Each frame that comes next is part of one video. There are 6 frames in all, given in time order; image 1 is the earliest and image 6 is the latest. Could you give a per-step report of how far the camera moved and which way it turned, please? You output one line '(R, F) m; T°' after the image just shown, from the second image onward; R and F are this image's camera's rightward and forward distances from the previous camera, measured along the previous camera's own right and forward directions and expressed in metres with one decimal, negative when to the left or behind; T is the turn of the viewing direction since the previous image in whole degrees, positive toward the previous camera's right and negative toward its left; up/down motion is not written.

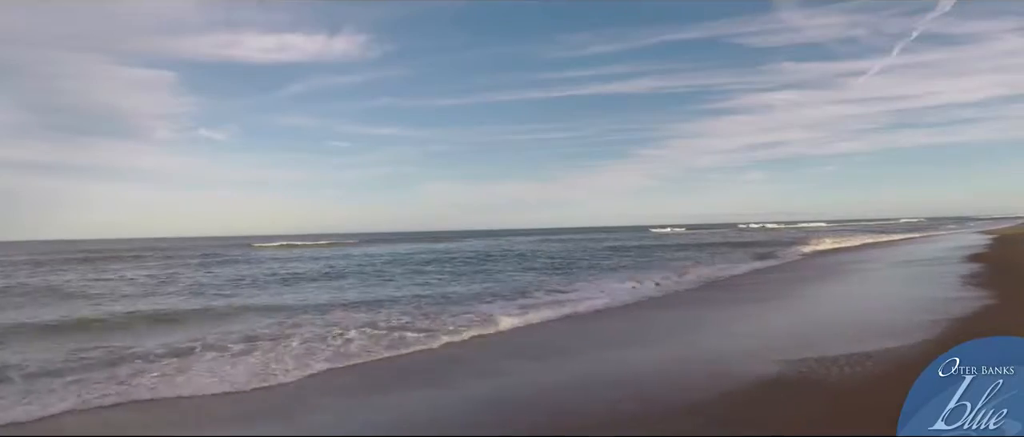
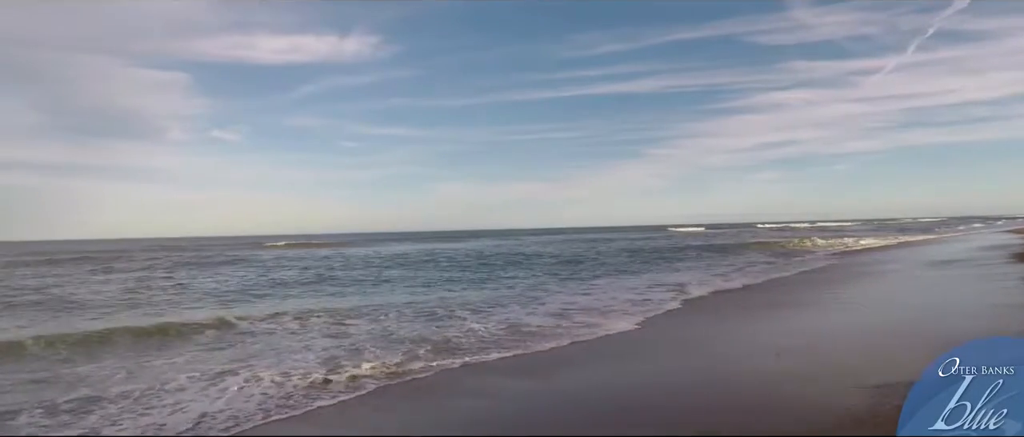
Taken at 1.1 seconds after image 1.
(-0.3, -1.0) m; -1°
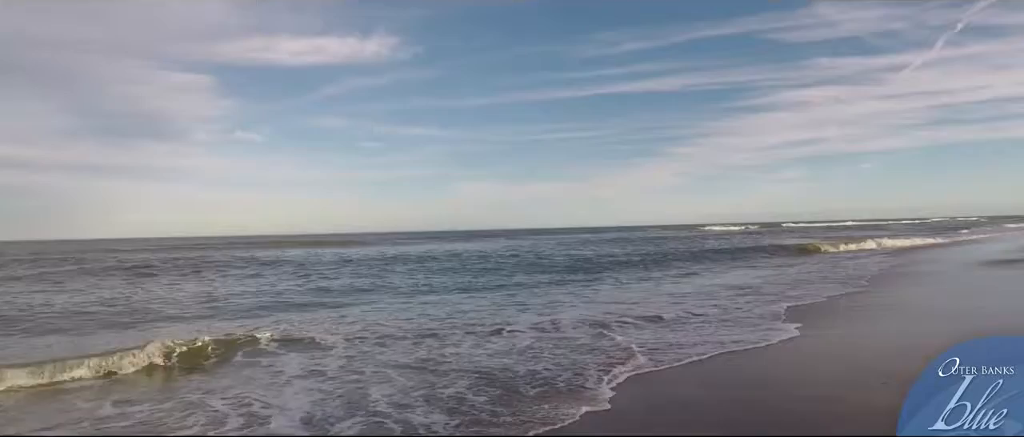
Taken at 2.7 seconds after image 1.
(+0.2, -0.9) m; -2°
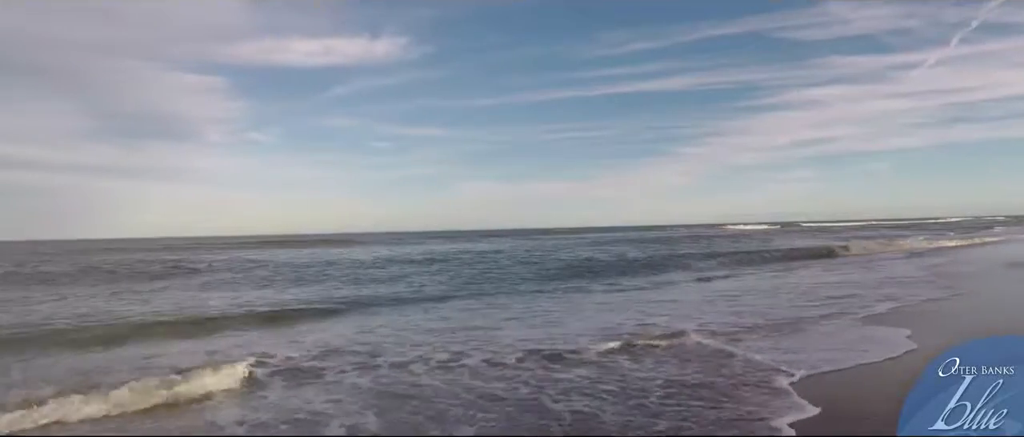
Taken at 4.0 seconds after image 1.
(-0.6, -1.4) m; -1°
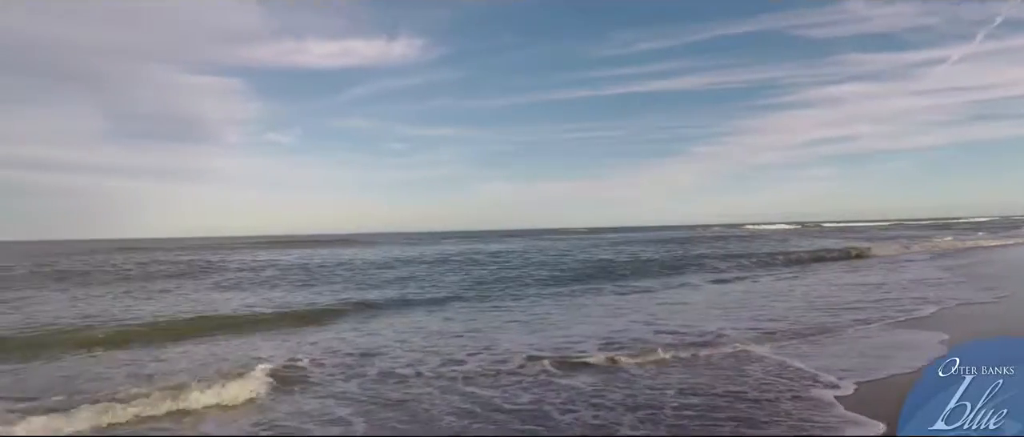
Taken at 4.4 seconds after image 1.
(-0.1, -1.7) m; -2°
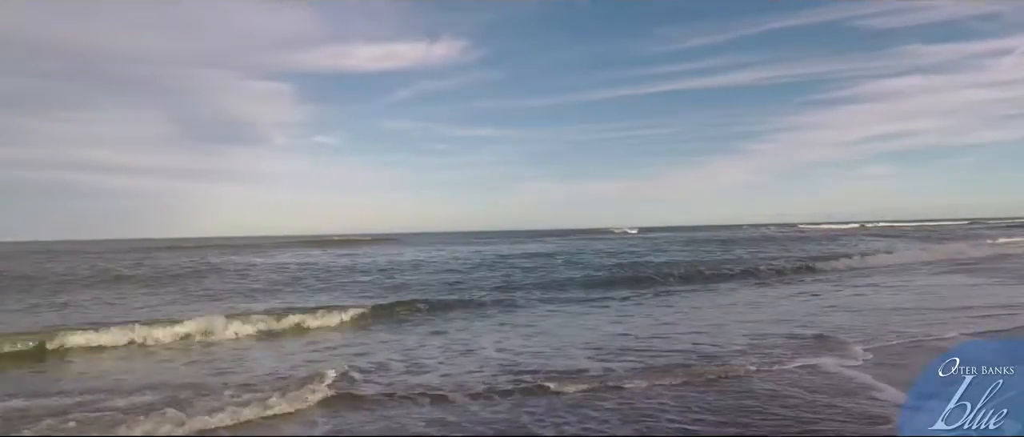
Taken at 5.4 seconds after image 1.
(+0.5, -0.4) m; -4°
